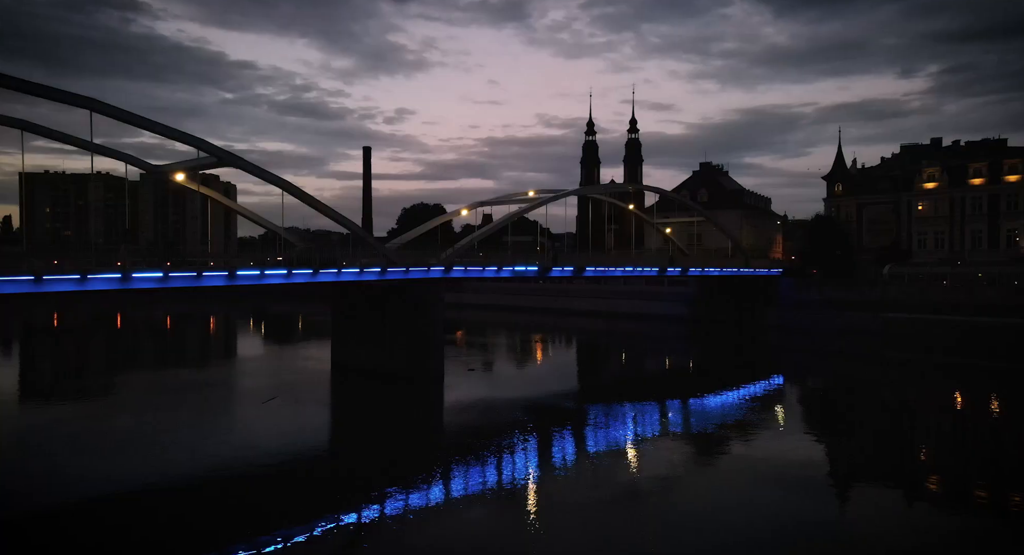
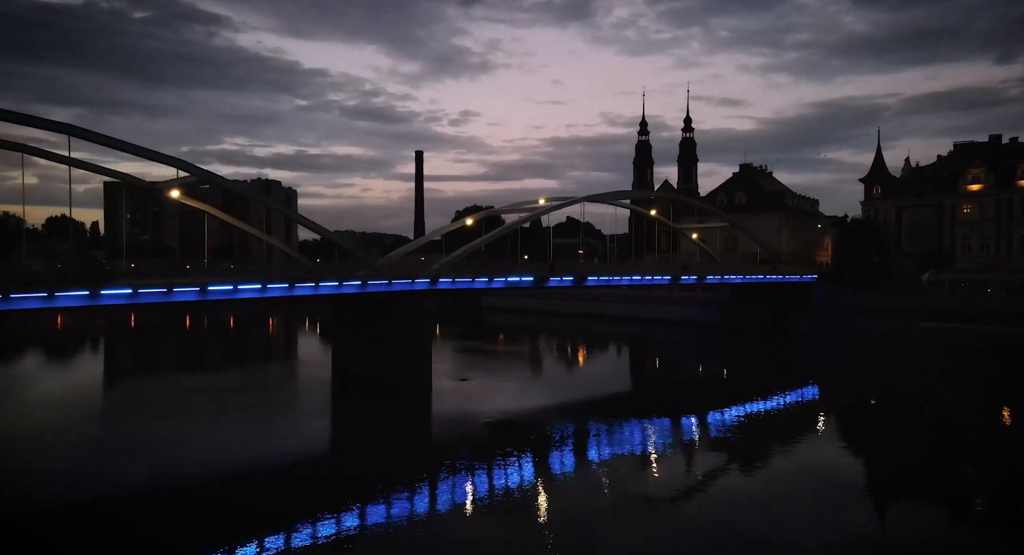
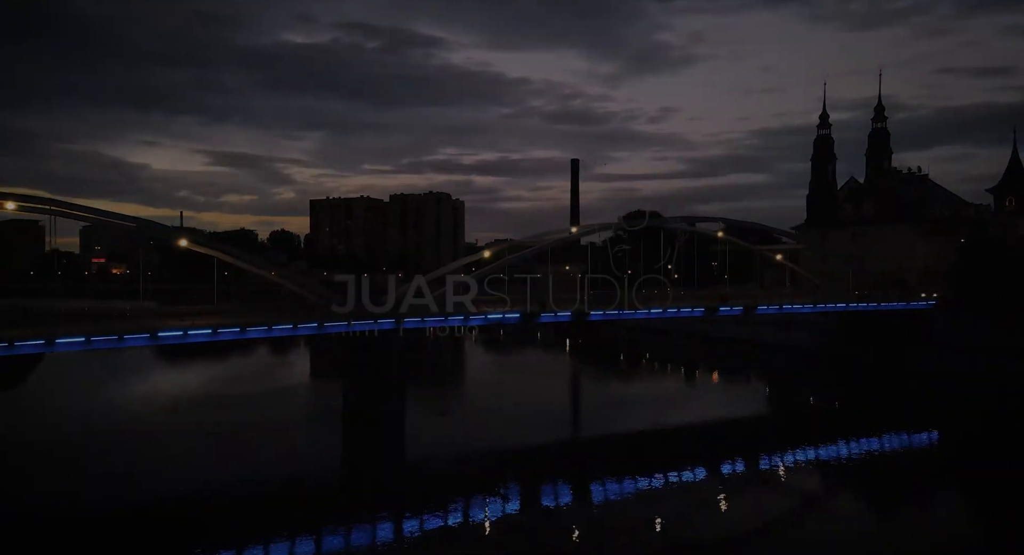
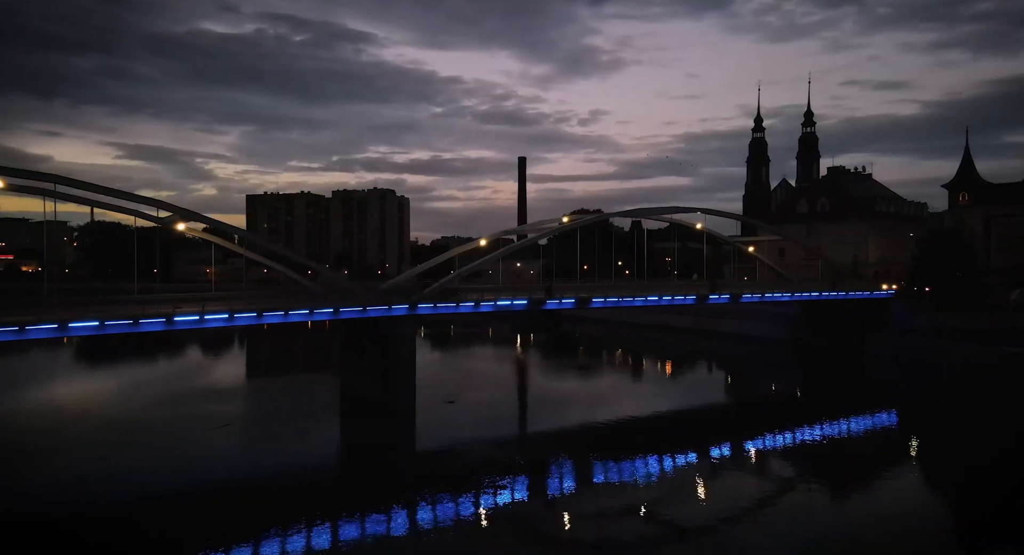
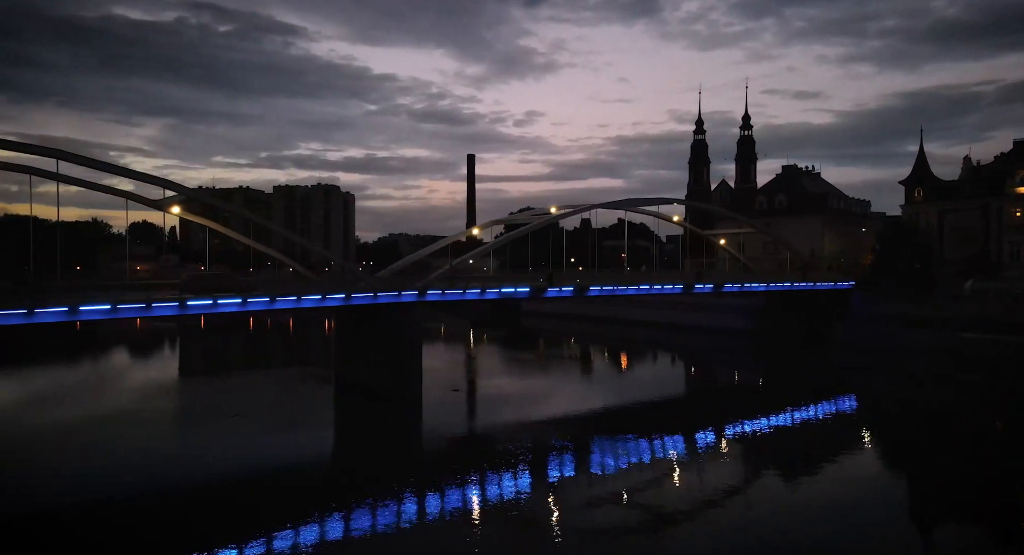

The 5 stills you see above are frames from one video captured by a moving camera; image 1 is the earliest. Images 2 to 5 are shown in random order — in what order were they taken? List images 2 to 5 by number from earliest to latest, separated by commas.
2, 5, 4, 3
